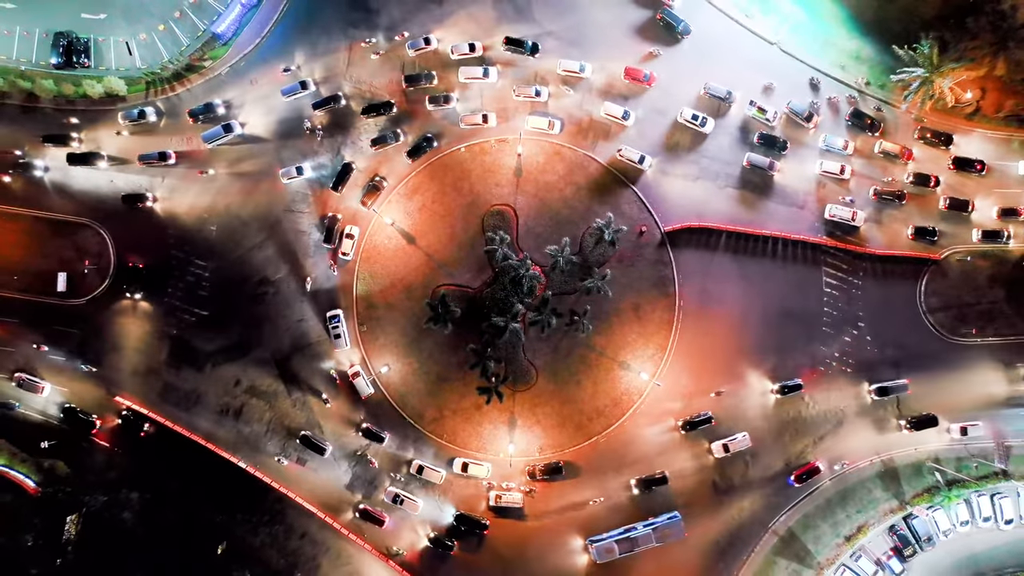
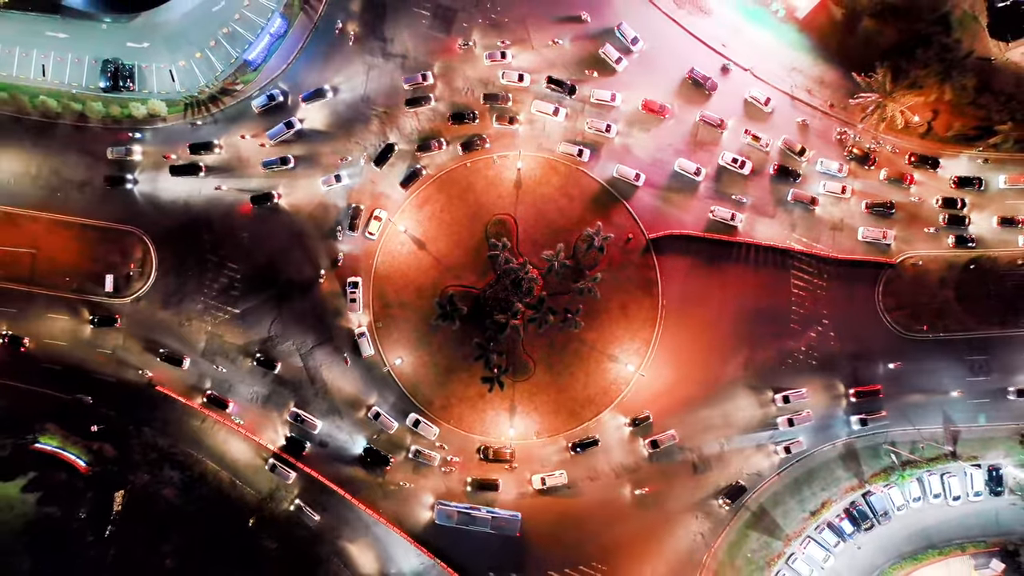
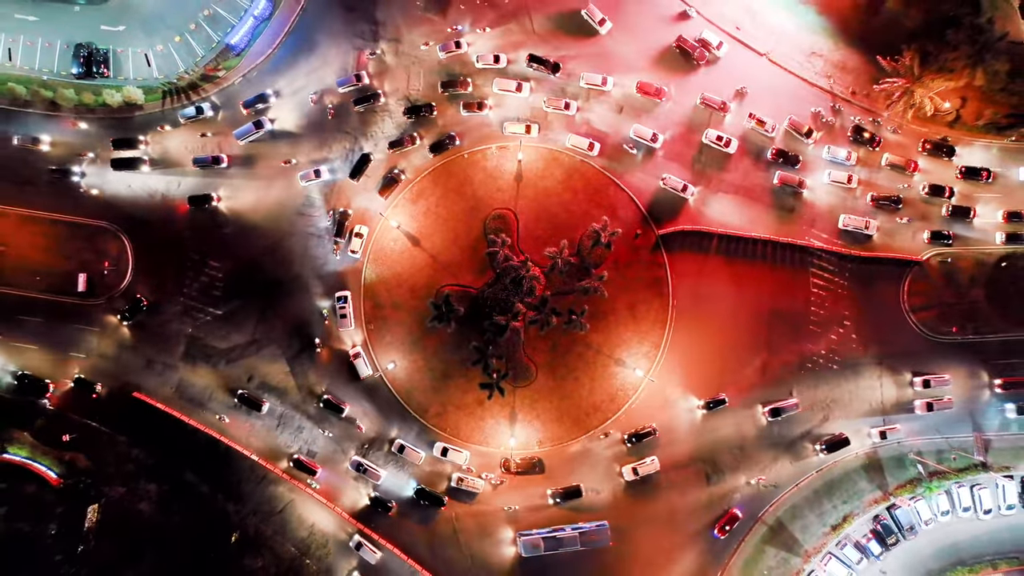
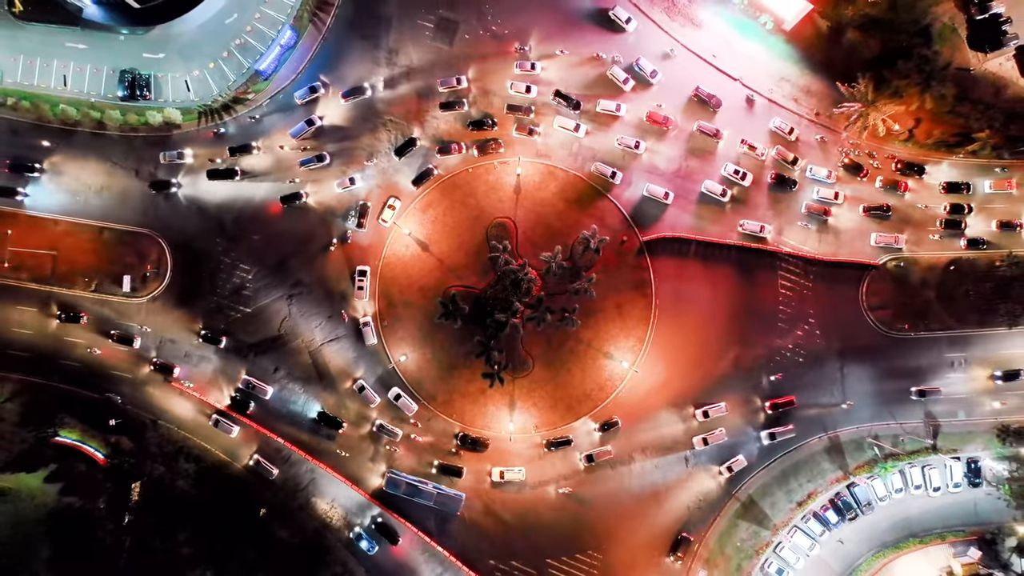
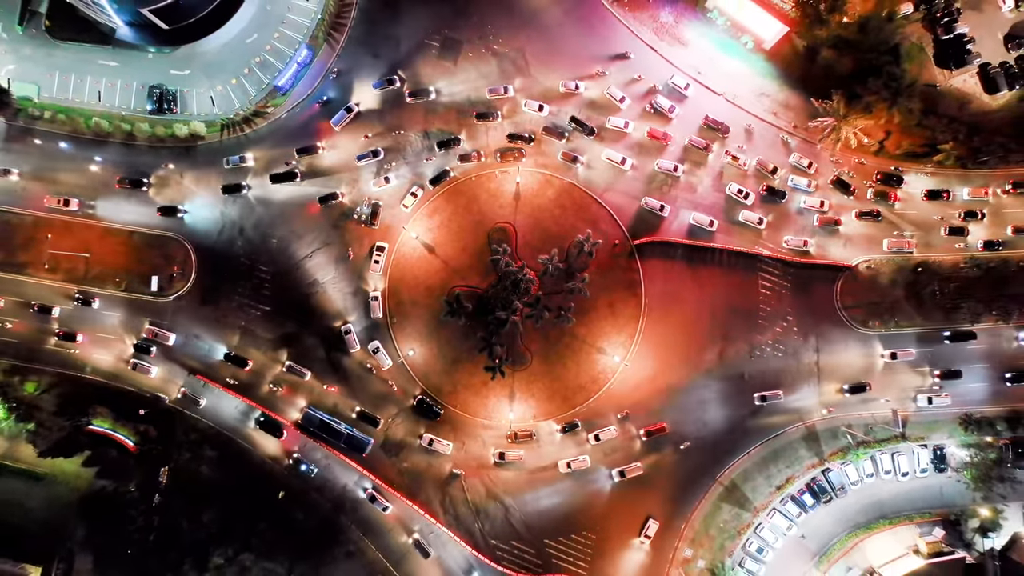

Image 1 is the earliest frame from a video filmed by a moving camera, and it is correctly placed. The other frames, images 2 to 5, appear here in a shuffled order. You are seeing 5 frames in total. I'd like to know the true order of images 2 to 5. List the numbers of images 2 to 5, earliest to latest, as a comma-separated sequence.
3, 2, 4, 5
